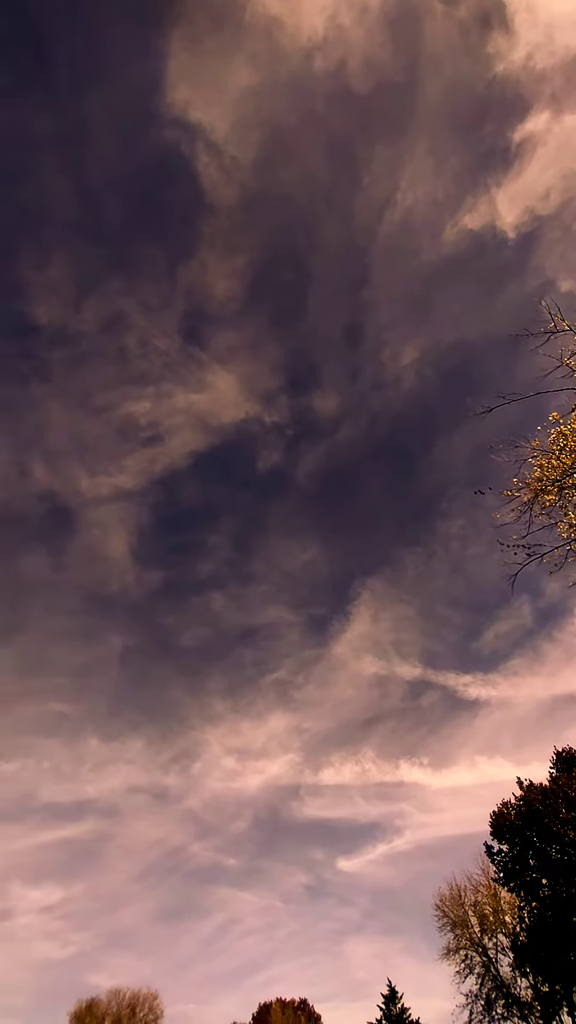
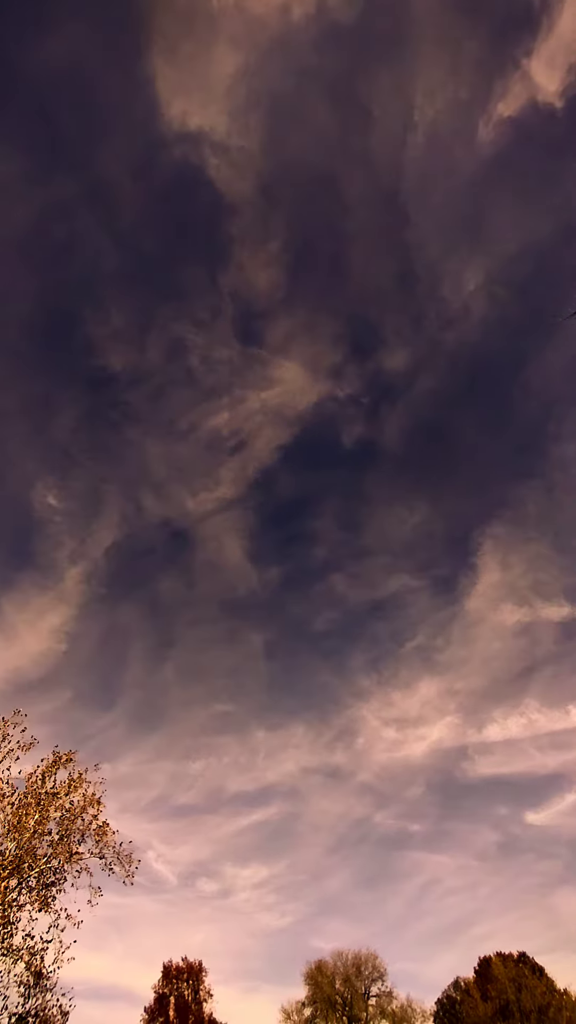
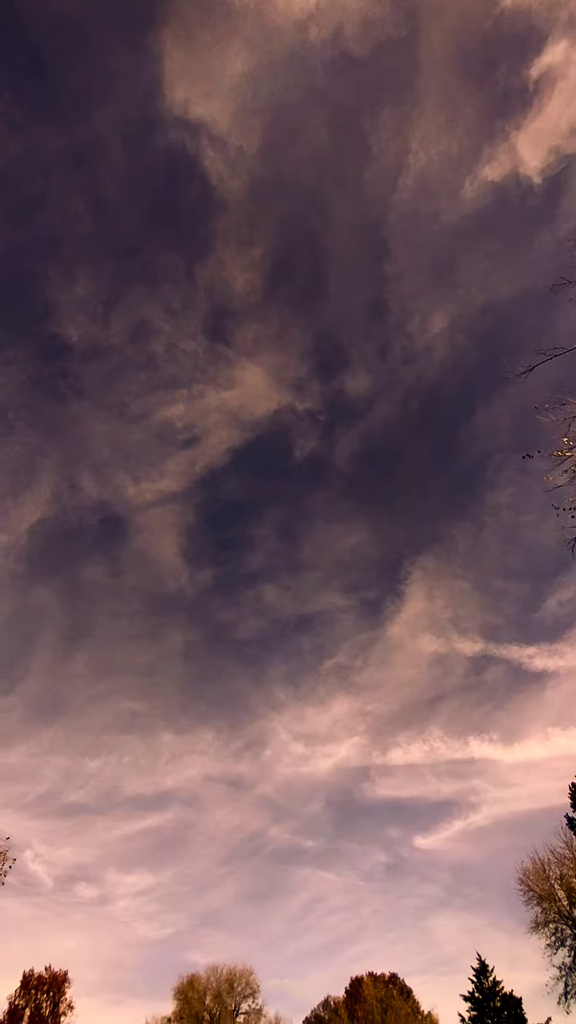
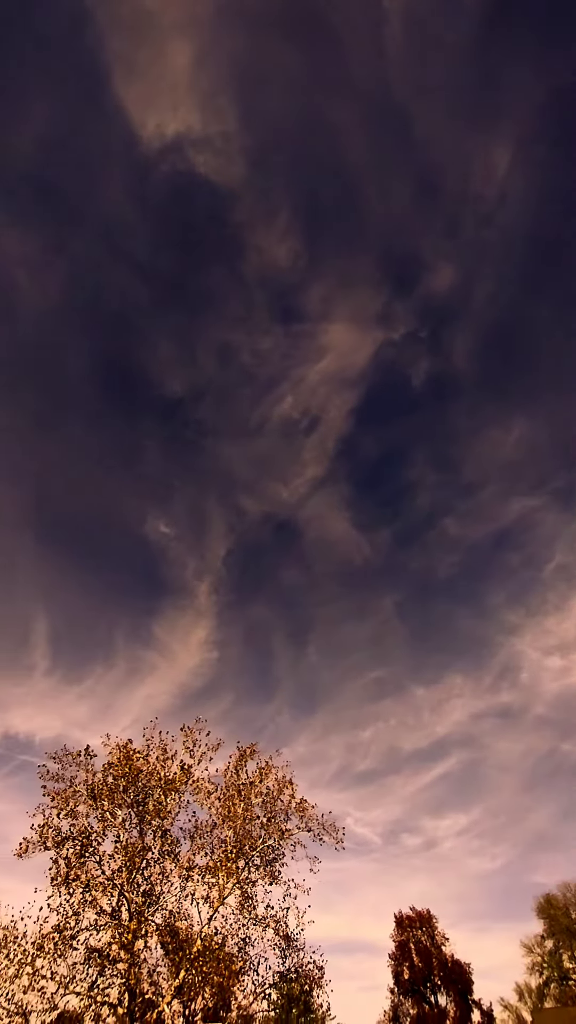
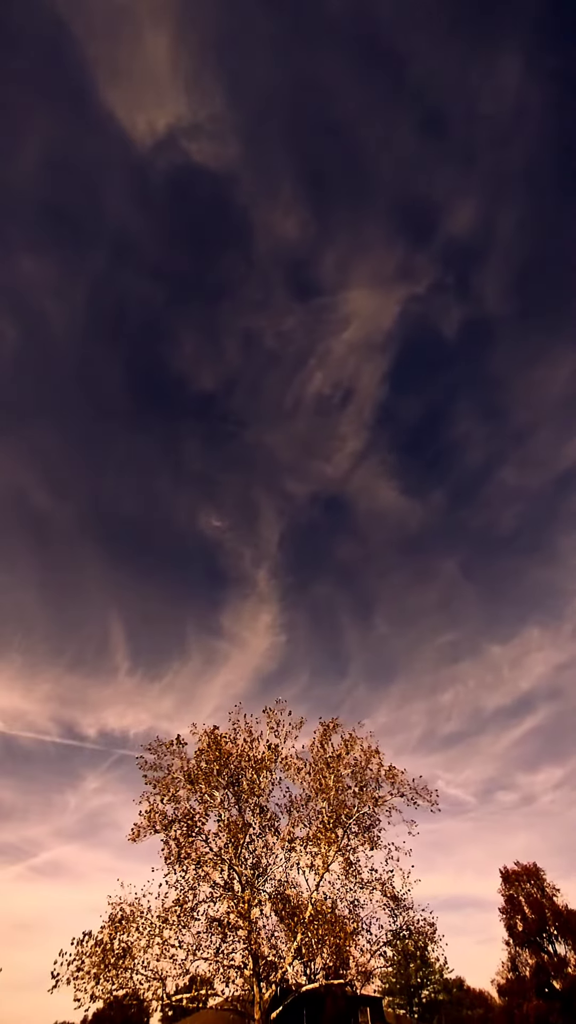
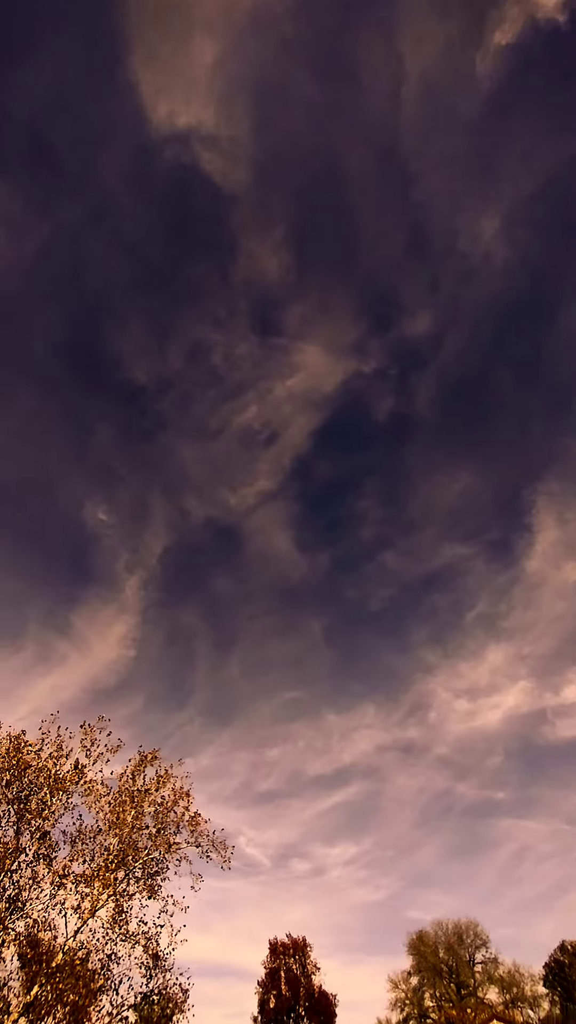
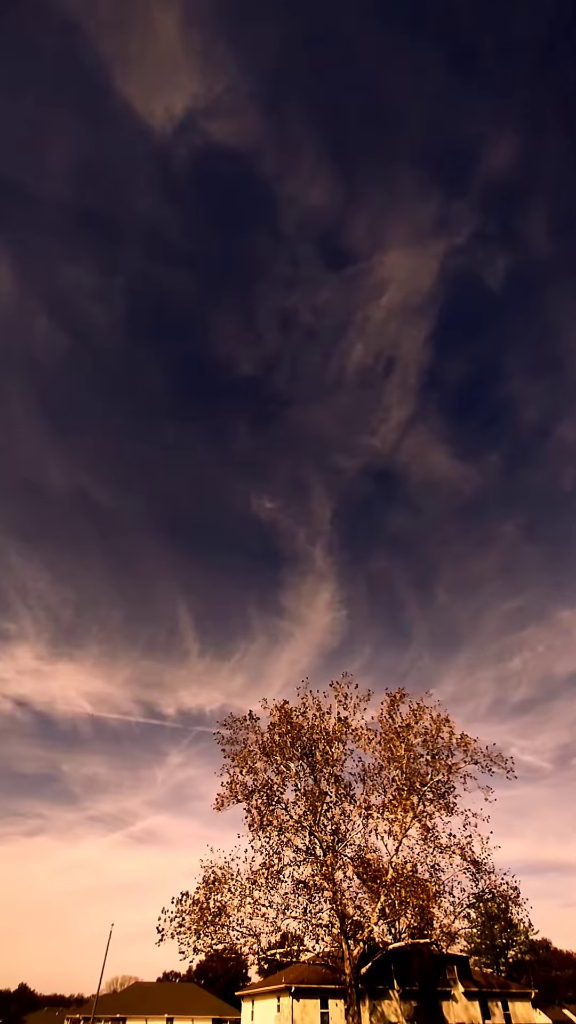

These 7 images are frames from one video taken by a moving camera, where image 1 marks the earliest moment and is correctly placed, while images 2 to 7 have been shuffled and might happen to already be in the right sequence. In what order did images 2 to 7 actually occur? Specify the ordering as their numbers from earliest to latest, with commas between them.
3, 2, 6, 4, 5, 7
